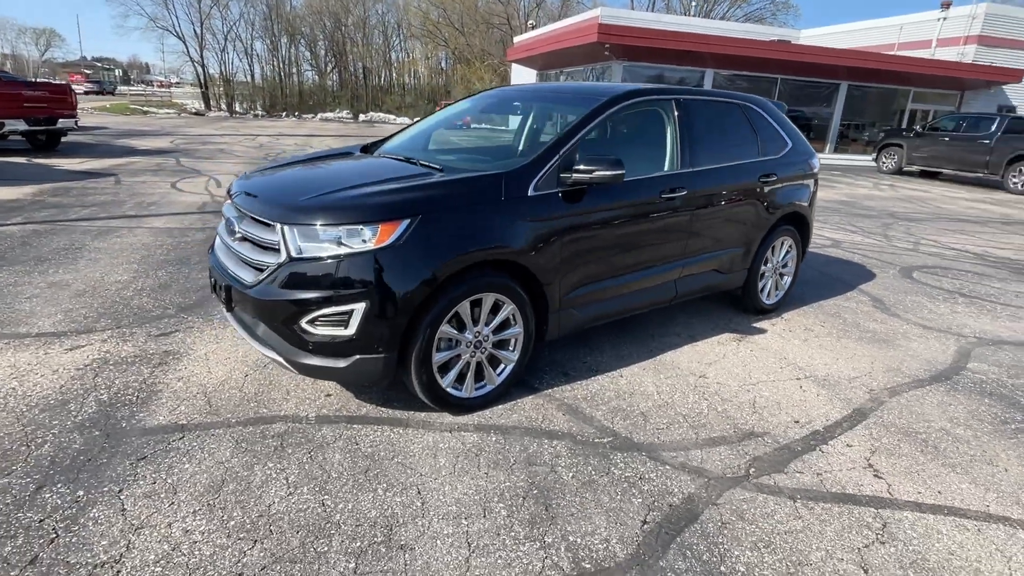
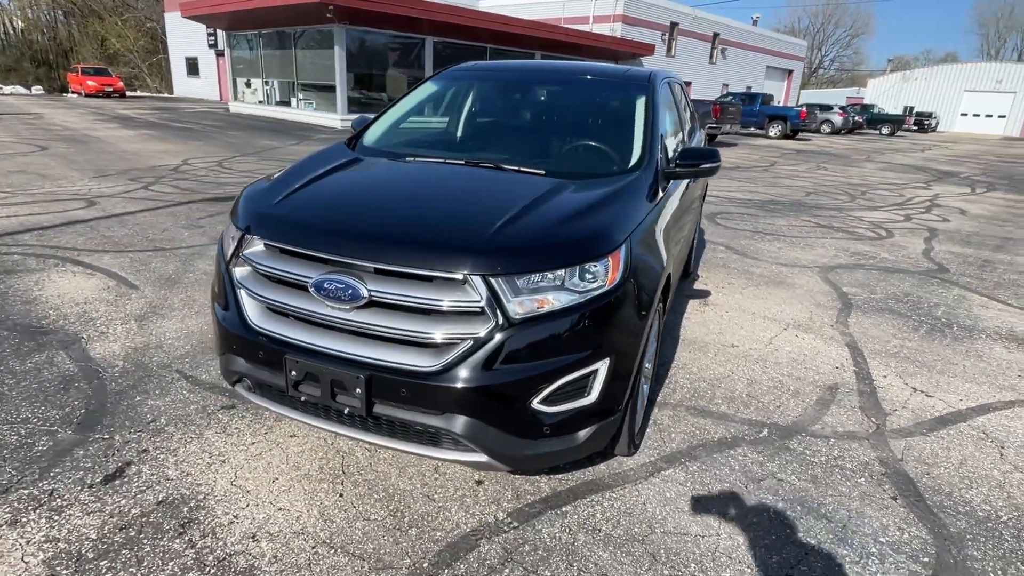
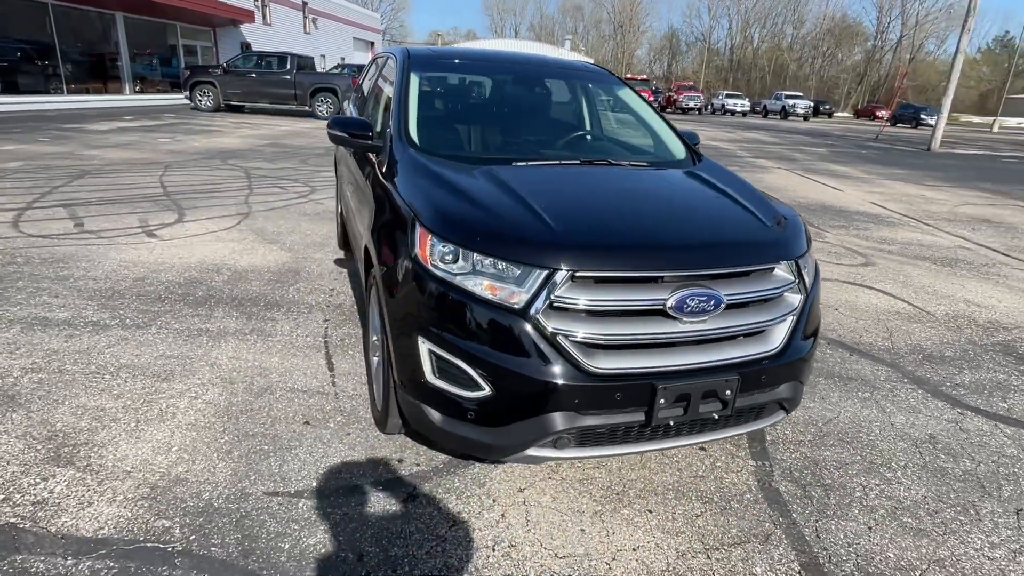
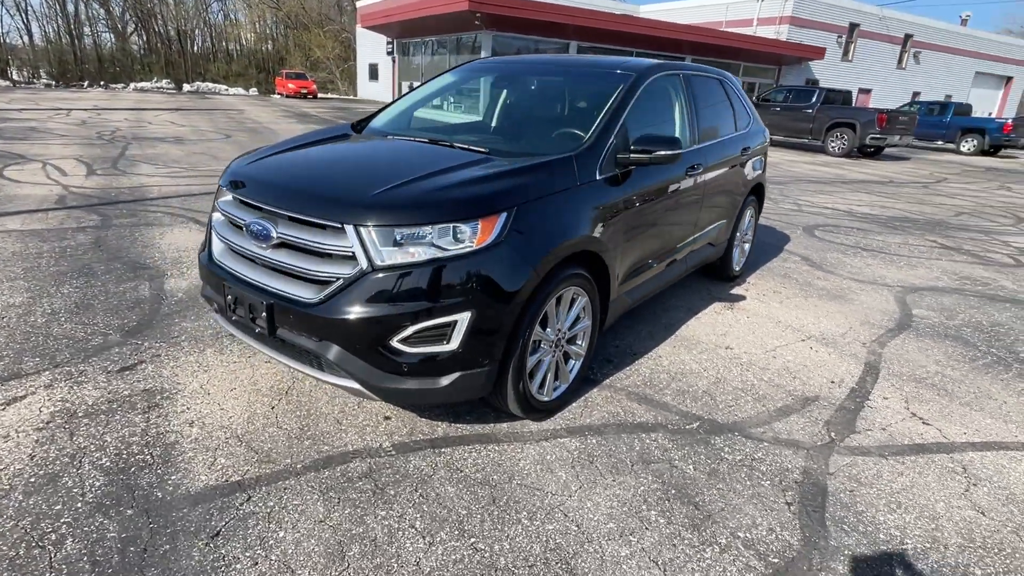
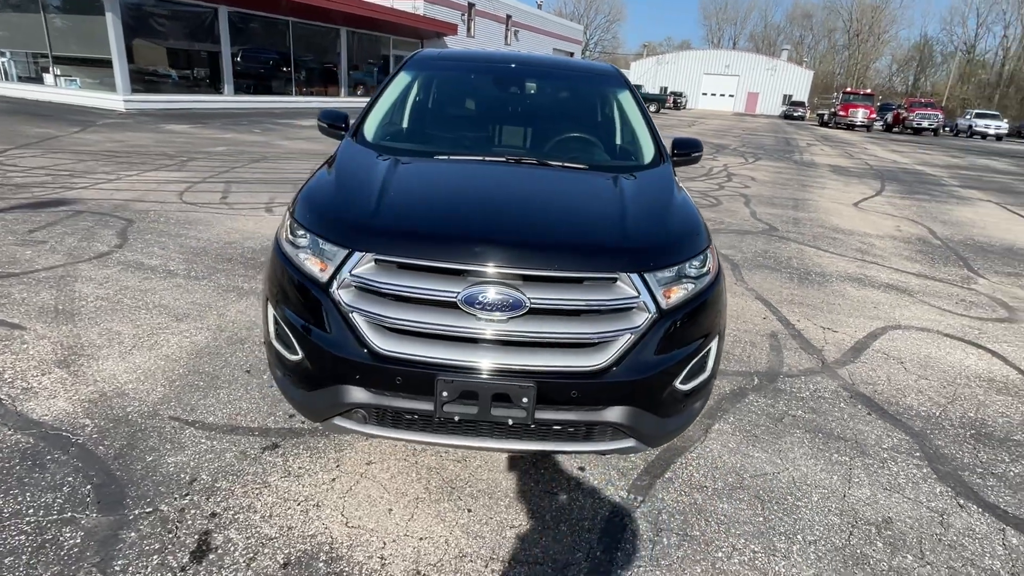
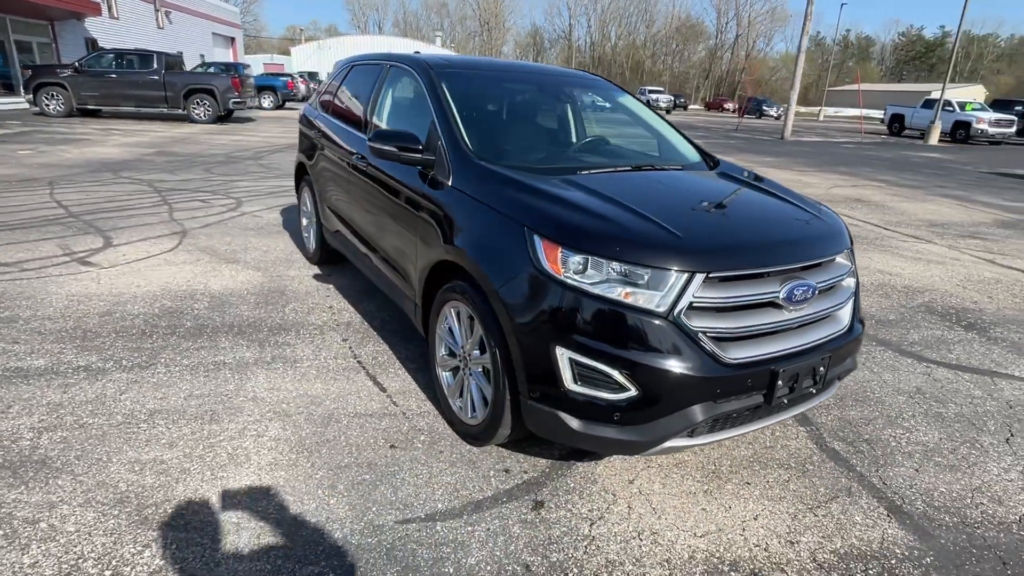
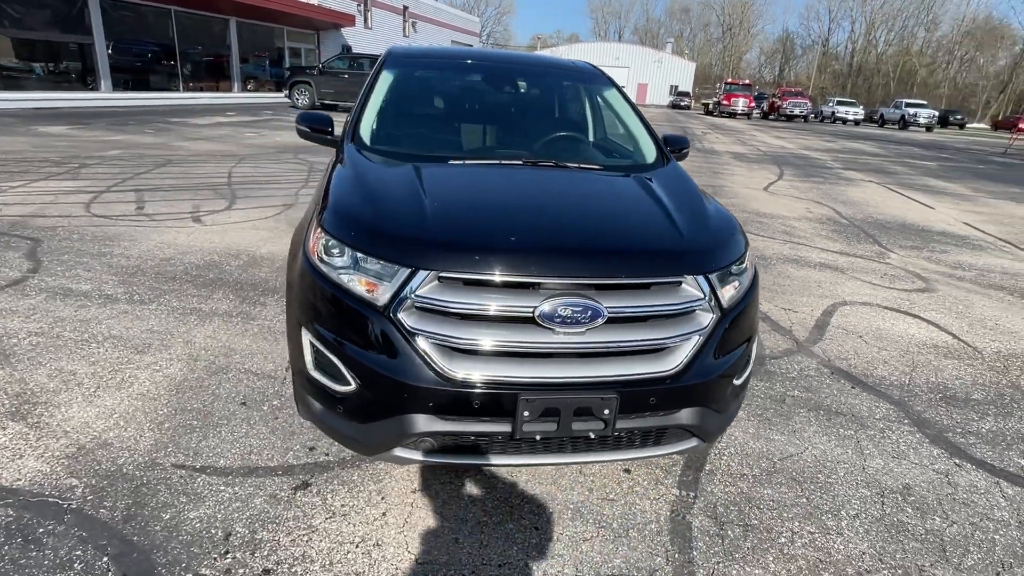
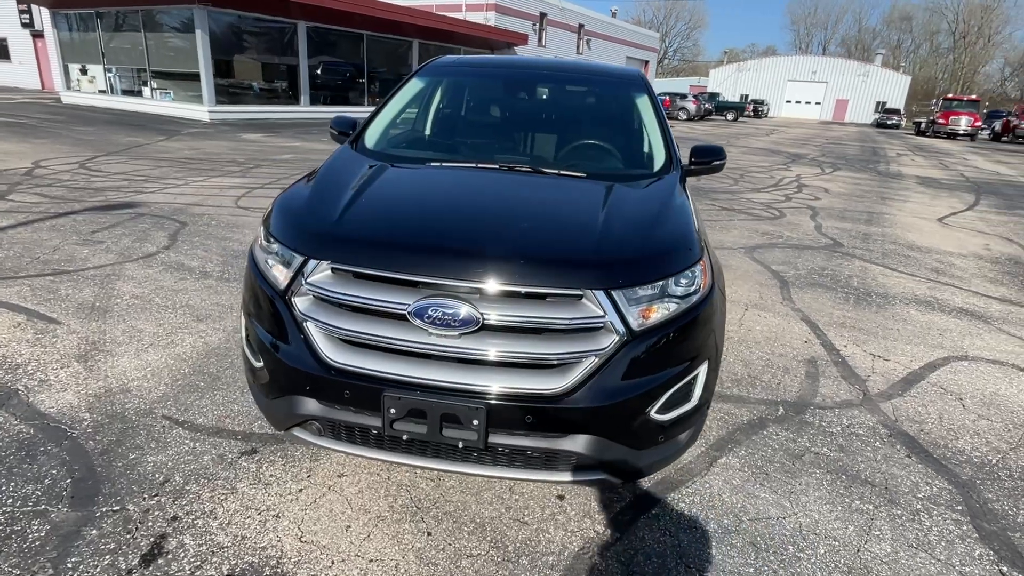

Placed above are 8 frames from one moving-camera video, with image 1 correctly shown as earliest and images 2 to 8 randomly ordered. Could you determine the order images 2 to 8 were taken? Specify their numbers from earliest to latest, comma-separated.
4, 2, 8, 5, 7, 3, 6
